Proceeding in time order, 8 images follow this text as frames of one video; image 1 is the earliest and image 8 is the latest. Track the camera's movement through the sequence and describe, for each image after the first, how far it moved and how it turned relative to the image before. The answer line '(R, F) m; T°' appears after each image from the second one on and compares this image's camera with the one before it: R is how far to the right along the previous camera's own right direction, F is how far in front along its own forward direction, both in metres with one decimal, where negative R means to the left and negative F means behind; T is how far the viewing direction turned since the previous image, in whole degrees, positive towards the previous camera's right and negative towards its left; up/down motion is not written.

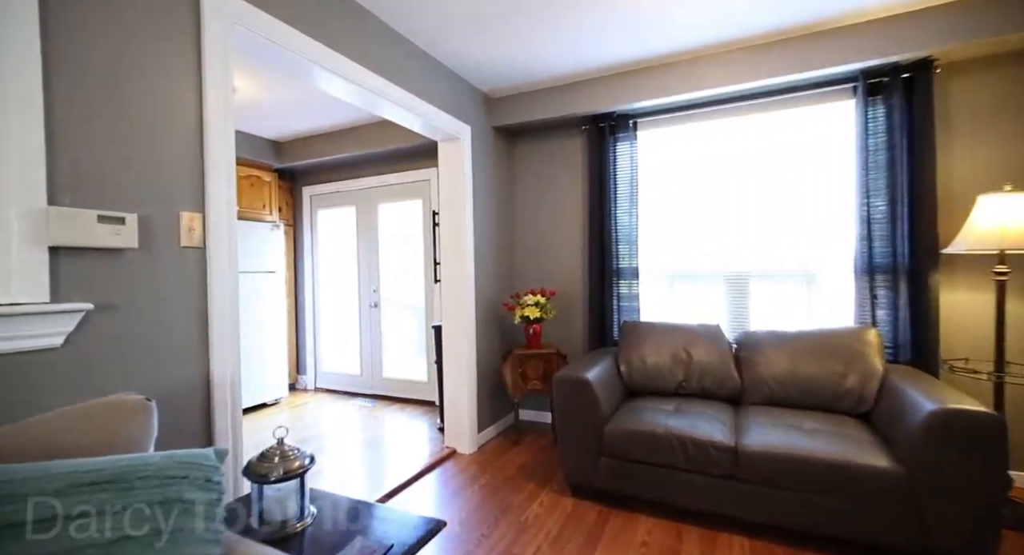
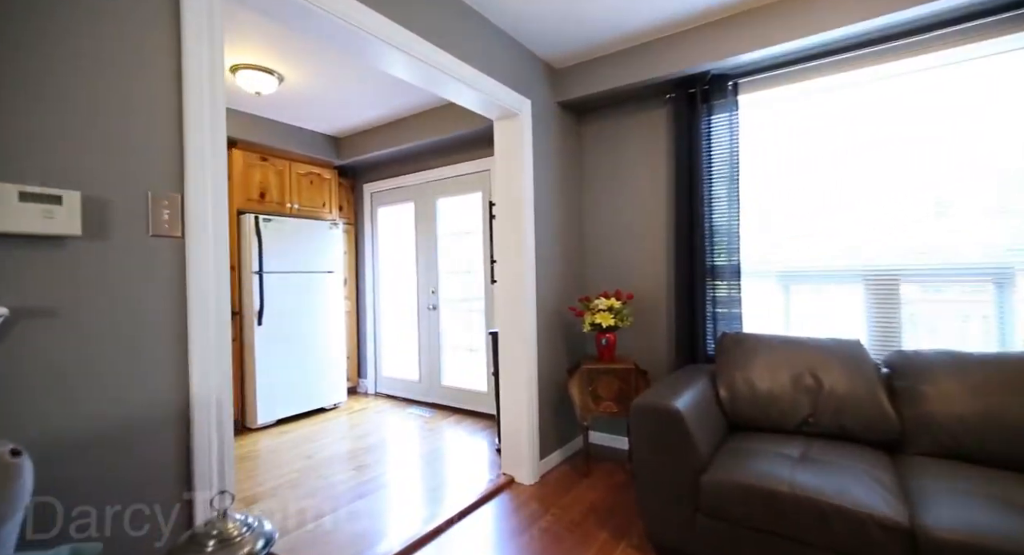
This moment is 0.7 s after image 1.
(0.0, +0.4) m; -9°
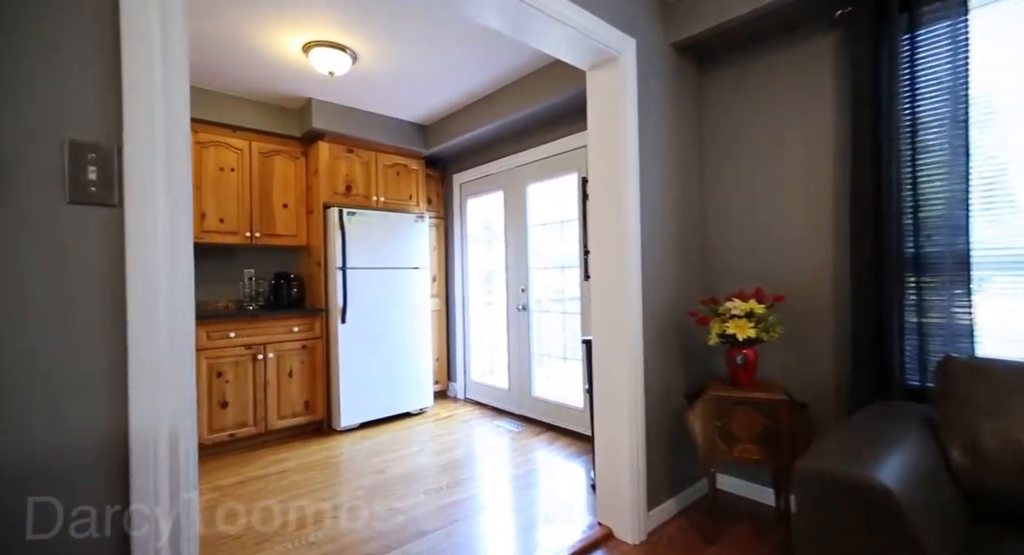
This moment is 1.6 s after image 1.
(0.0, +0.5) m; -13°
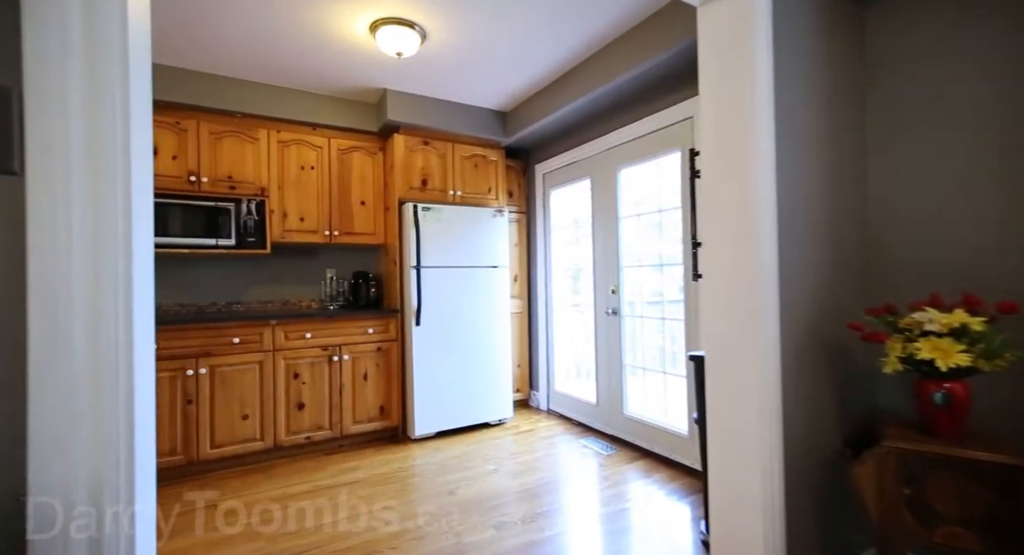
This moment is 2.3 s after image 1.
(0.0, +0.4) m; -11°
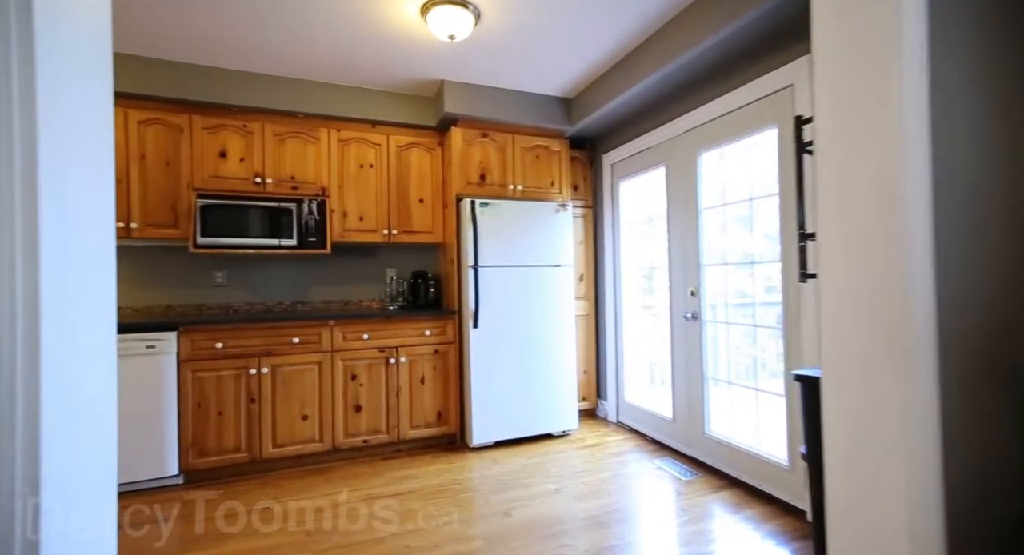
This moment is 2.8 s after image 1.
(0.0, +0.2) m; -8°
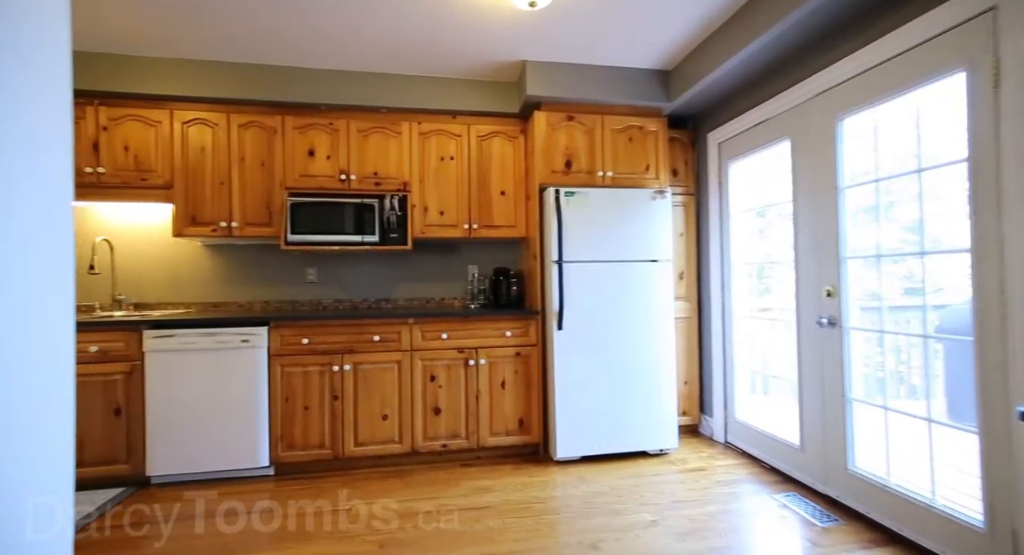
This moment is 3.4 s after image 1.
(0.0, +0.3) m; -11°
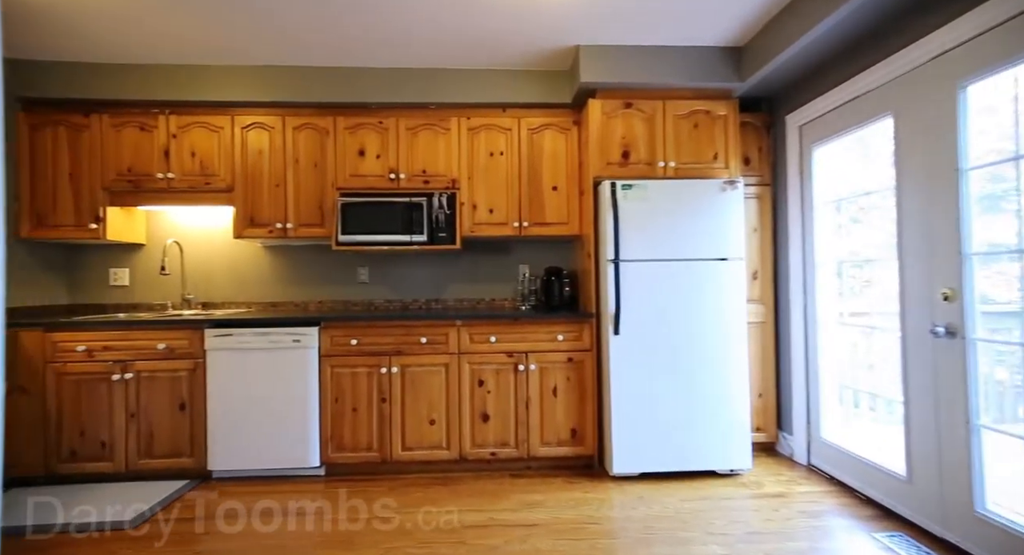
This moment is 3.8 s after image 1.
(0.0, +0.2) m; -7°
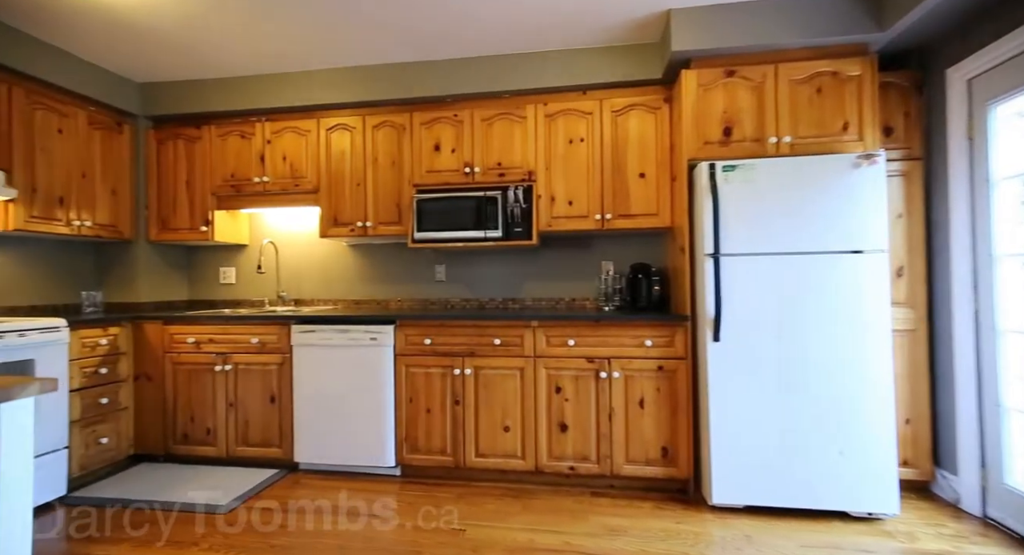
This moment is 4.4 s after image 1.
(+0.1, +0.2) m; -12°
